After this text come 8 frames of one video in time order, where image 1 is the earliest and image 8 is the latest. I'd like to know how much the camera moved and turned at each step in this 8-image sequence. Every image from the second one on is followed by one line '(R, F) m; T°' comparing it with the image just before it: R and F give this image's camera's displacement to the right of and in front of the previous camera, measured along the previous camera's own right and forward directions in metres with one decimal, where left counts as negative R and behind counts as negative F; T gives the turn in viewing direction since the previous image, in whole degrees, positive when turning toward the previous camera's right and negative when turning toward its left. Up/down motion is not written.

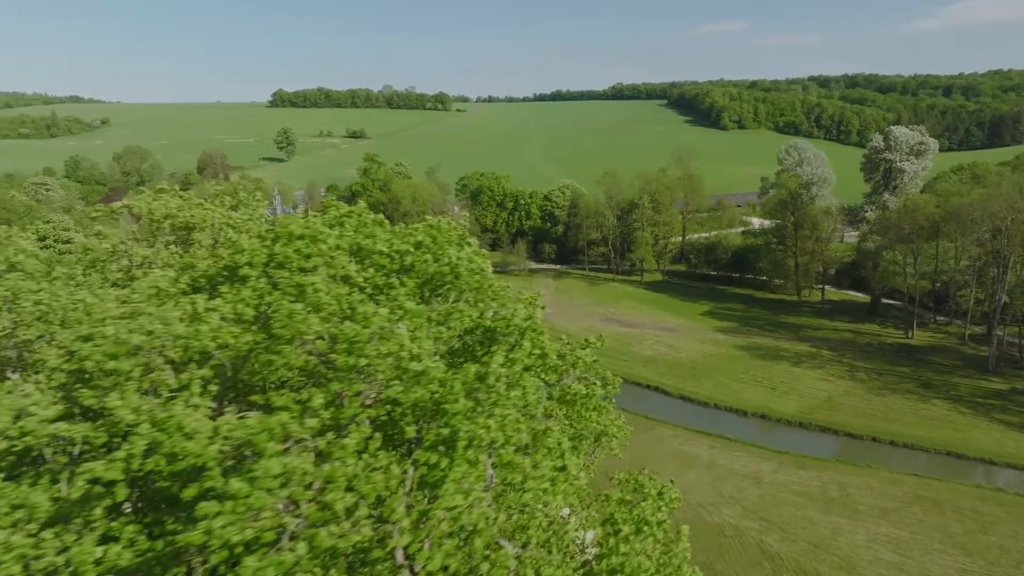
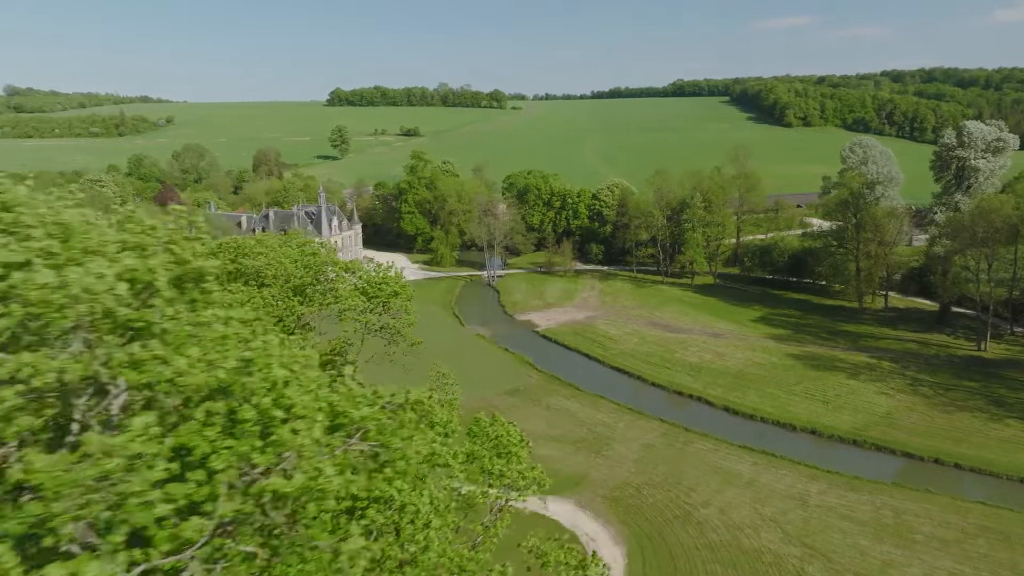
(+1.6, +1.8) m; -5°
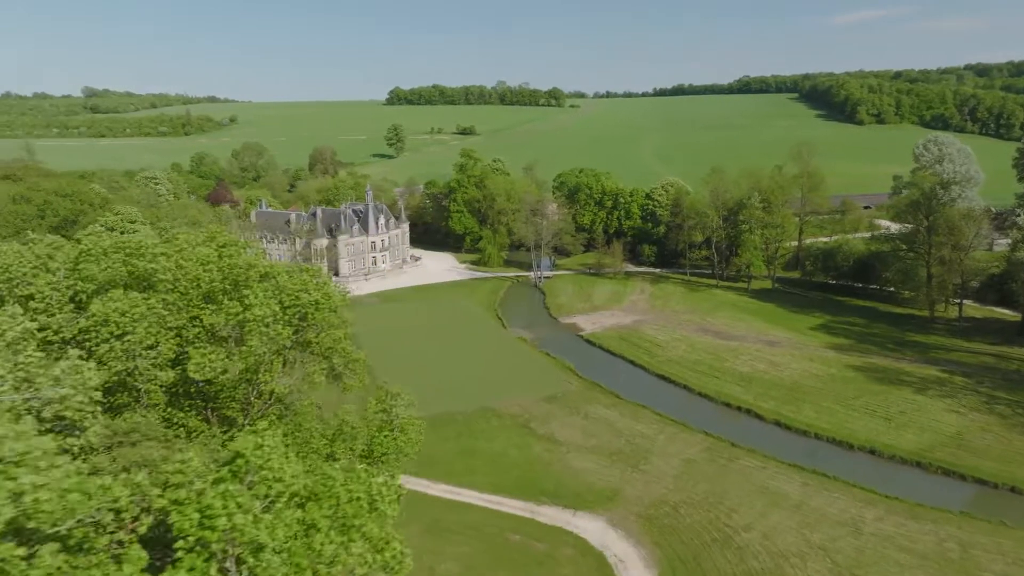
(+1.5, +1.8) m; -5°
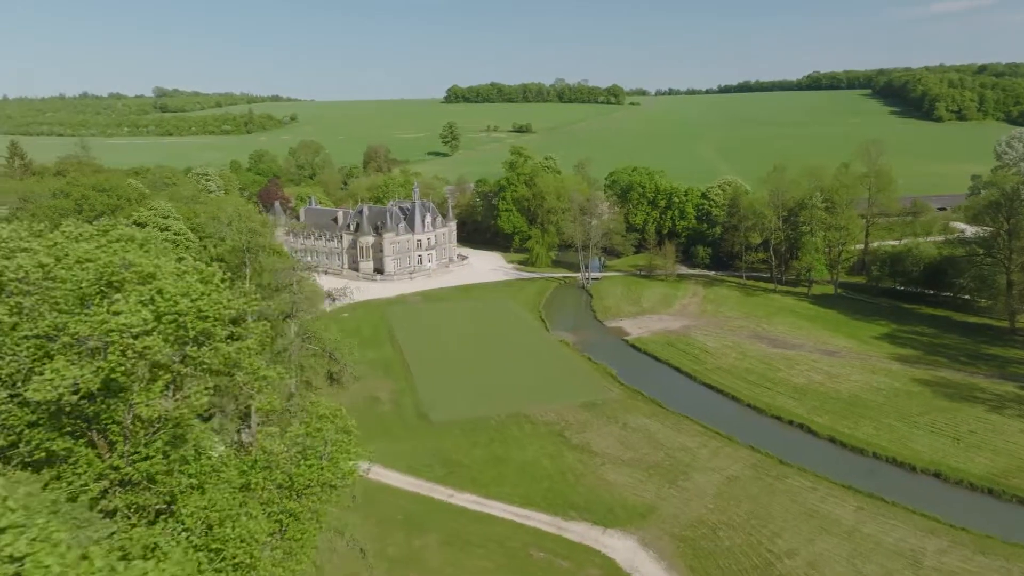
(+1.4, +1.8) m; -5°
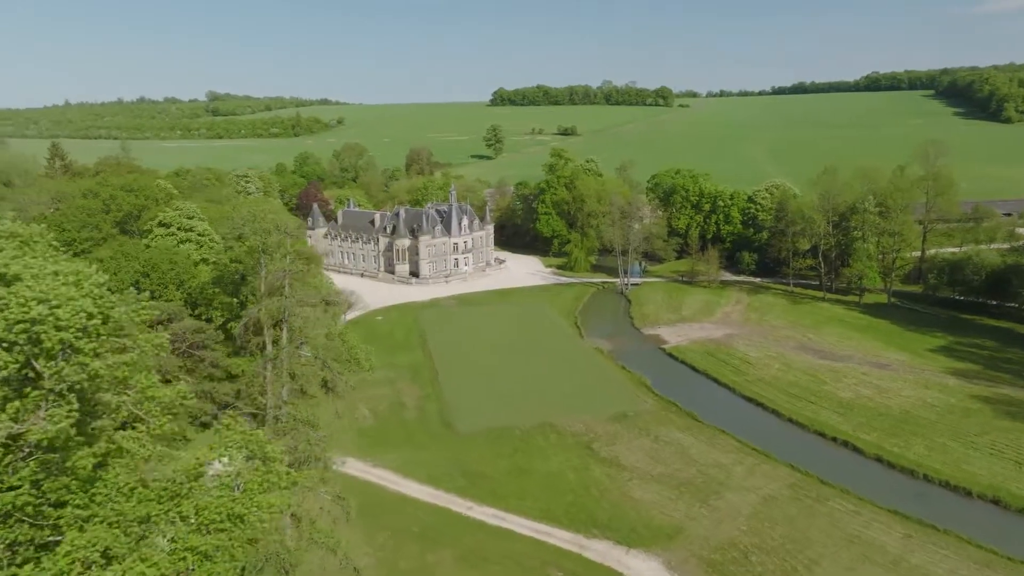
(+1.1, +1.3) m; -4°
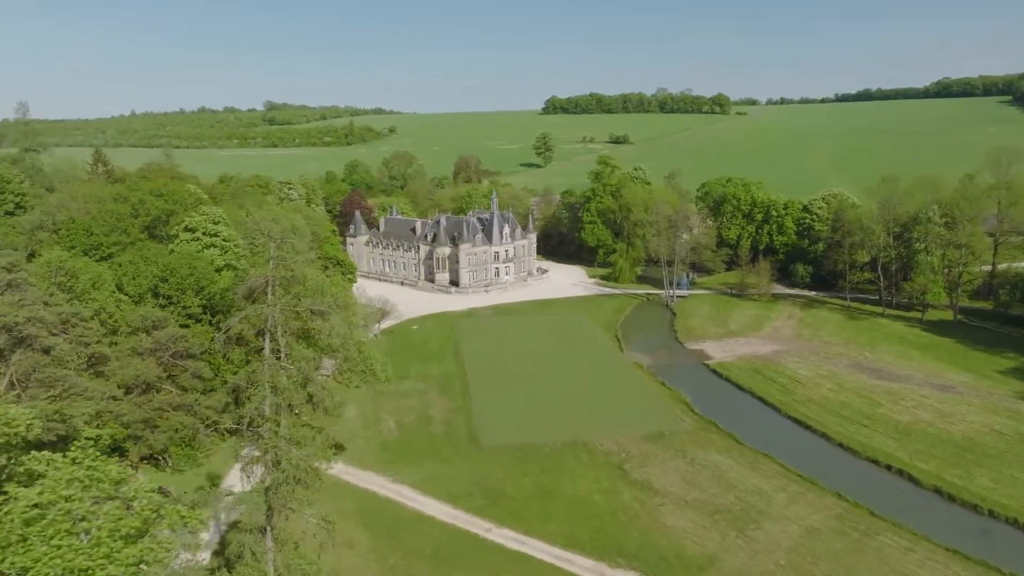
(+1.3, +1.5) m; -4°
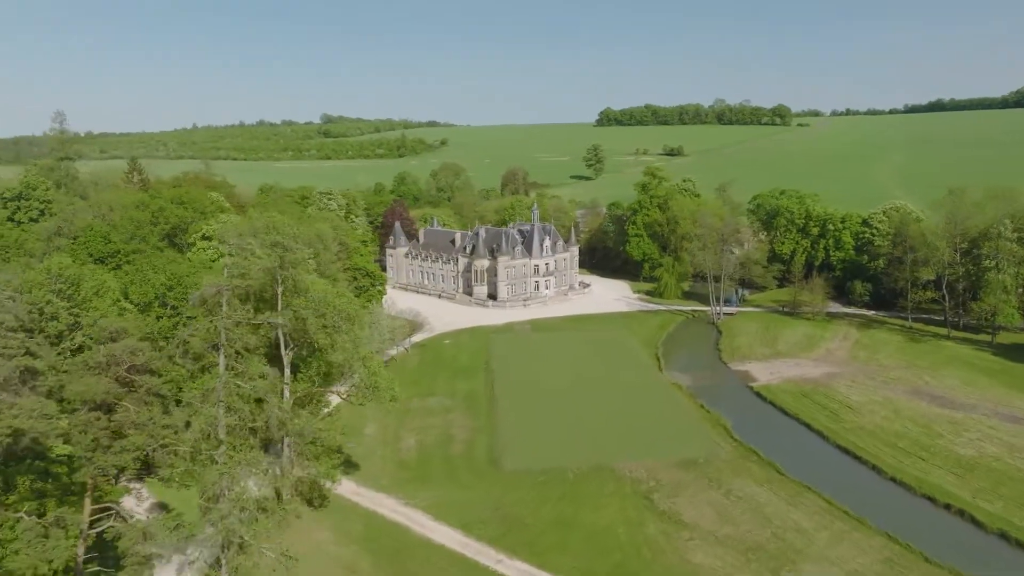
(+1.6, +1.8) m; -4°
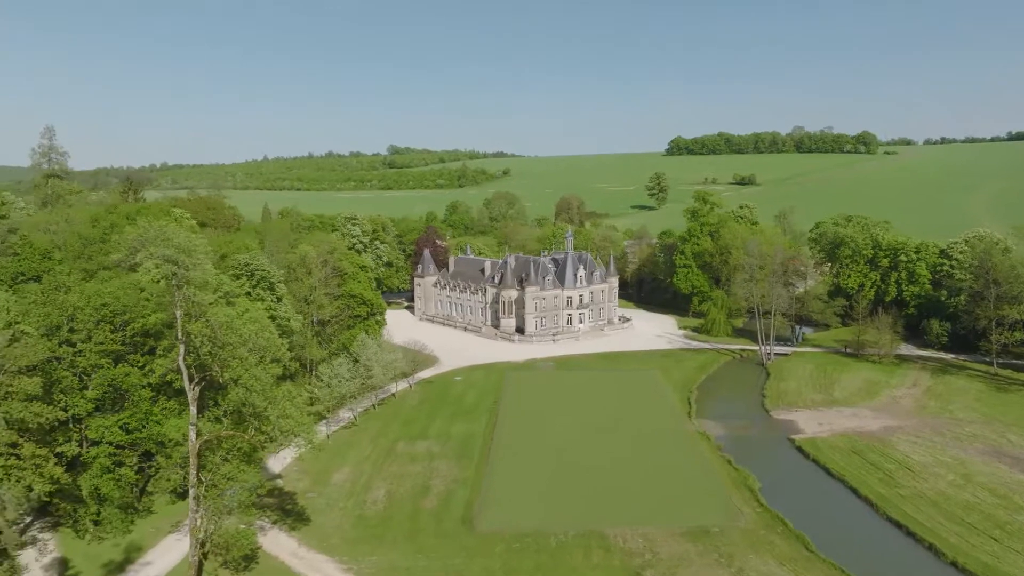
(+4.3, +4.8) m; -6°
